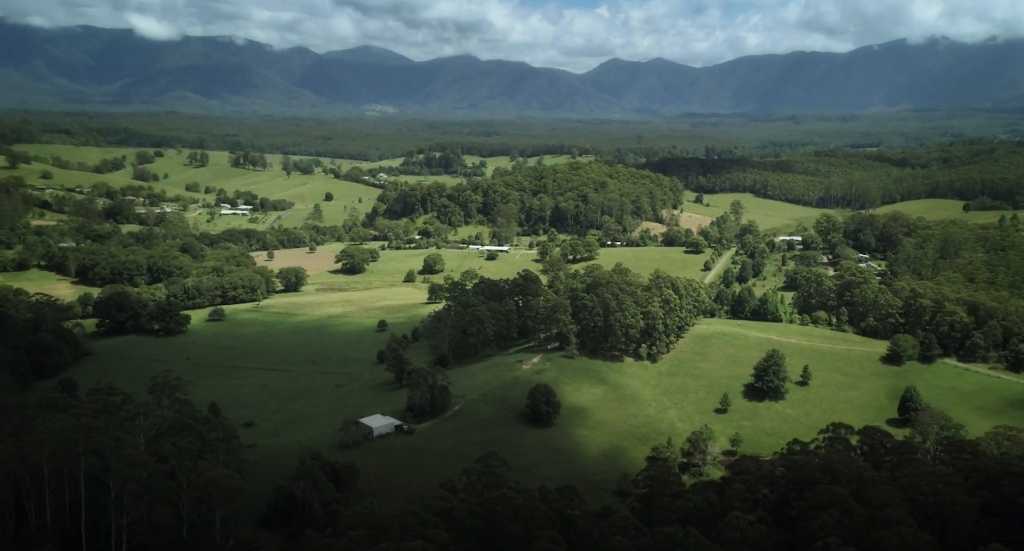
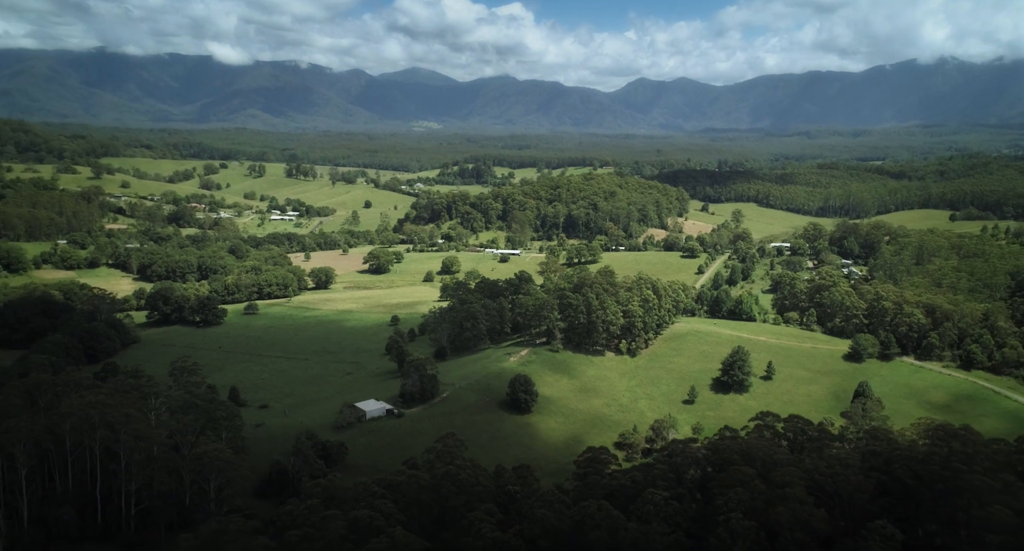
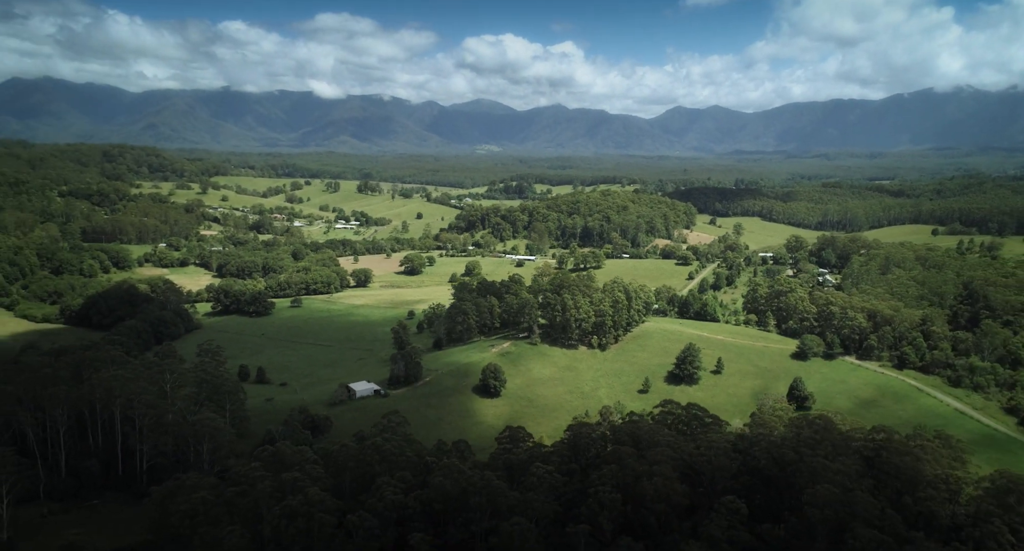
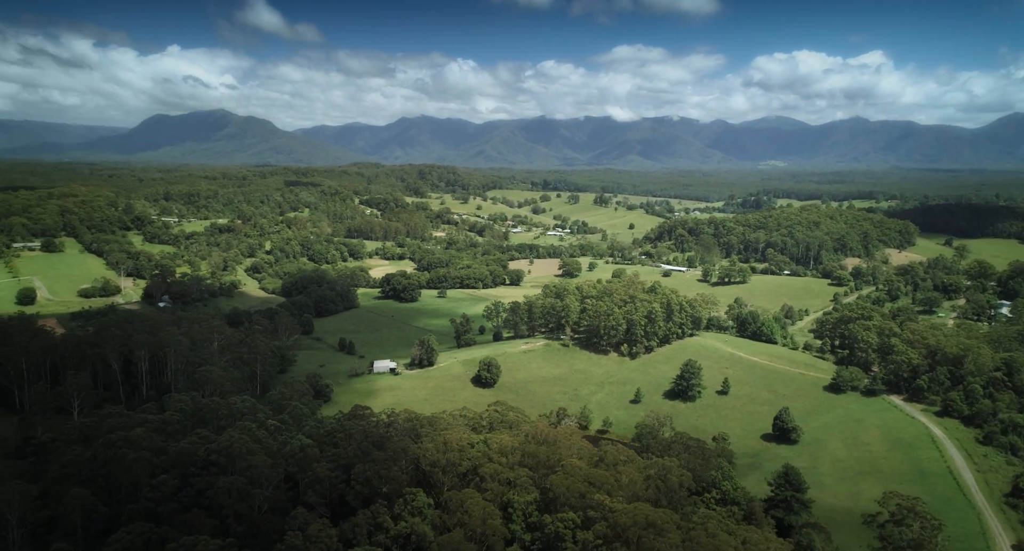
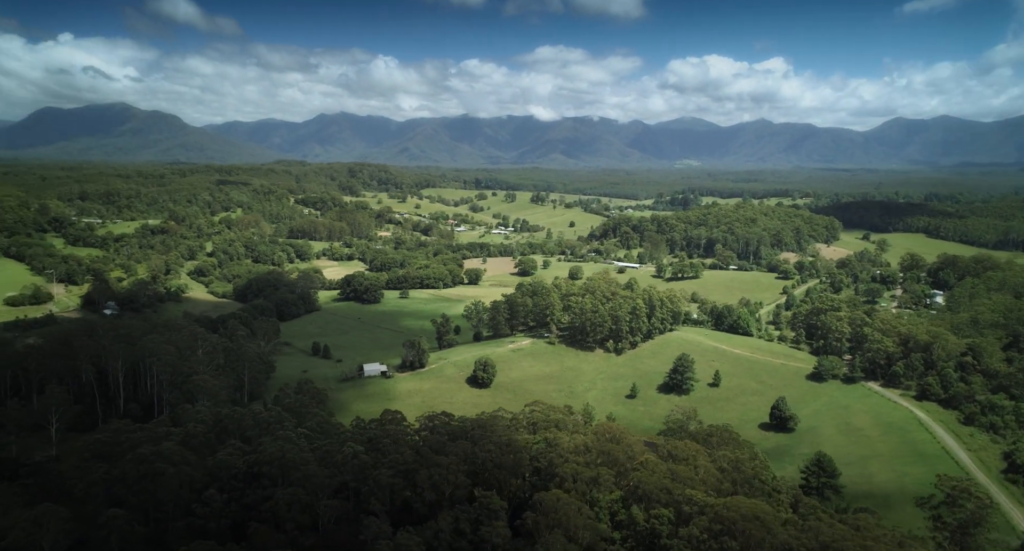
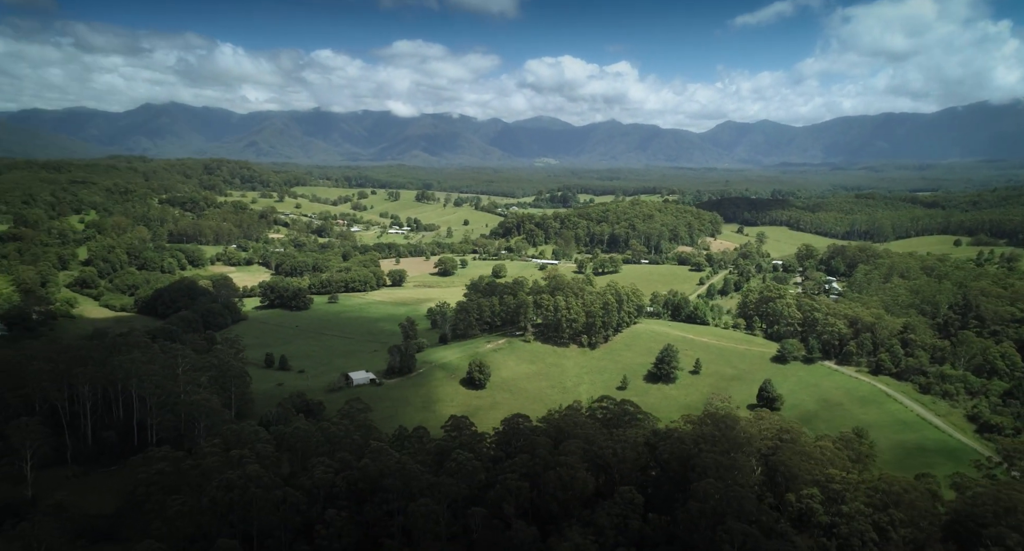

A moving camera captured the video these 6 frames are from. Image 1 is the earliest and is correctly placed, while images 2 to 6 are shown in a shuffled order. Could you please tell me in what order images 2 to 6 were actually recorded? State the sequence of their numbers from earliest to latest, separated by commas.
2, 3, 6, 5, 4
